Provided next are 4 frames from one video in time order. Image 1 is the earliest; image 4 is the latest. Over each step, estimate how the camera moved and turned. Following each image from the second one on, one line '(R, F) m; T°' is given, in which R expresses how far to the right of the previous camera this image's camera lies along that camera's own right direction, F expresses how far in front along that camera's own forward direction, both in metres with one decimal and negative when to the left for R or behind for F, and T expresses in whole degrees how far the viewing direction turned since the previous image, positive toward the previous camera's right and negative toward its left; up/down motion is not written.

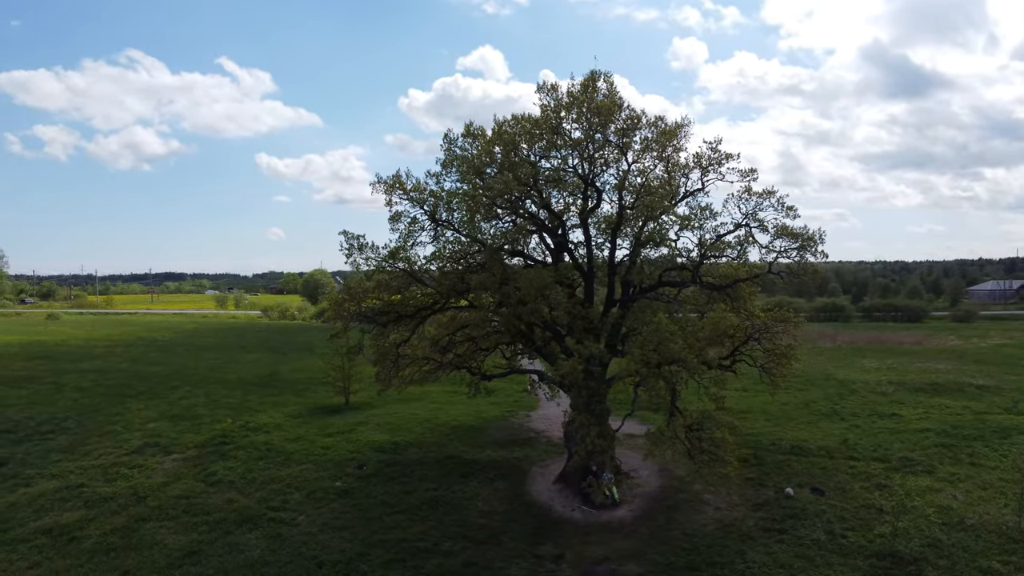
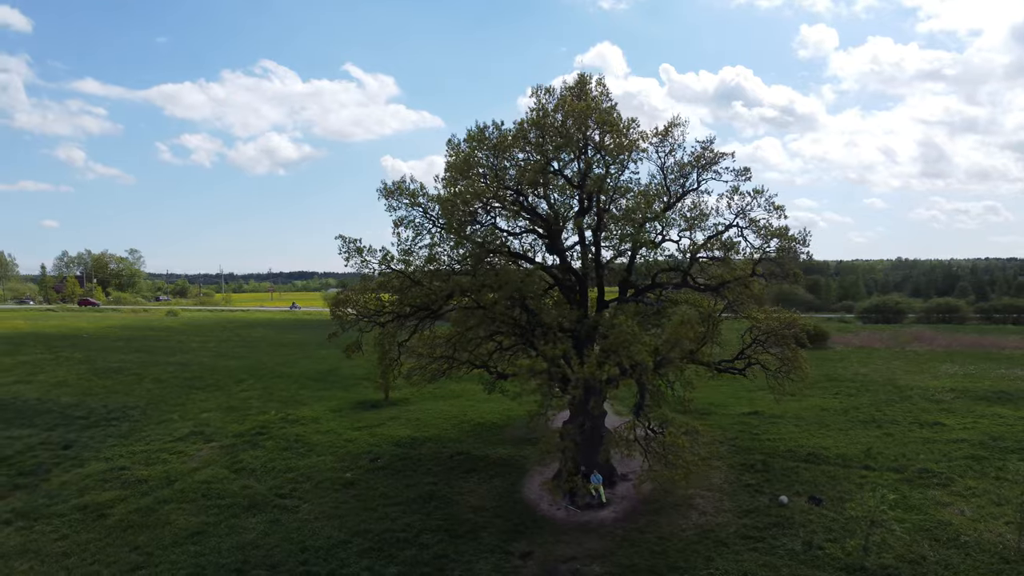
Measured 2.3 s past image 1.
(+2.8, -0.1) m; -8°
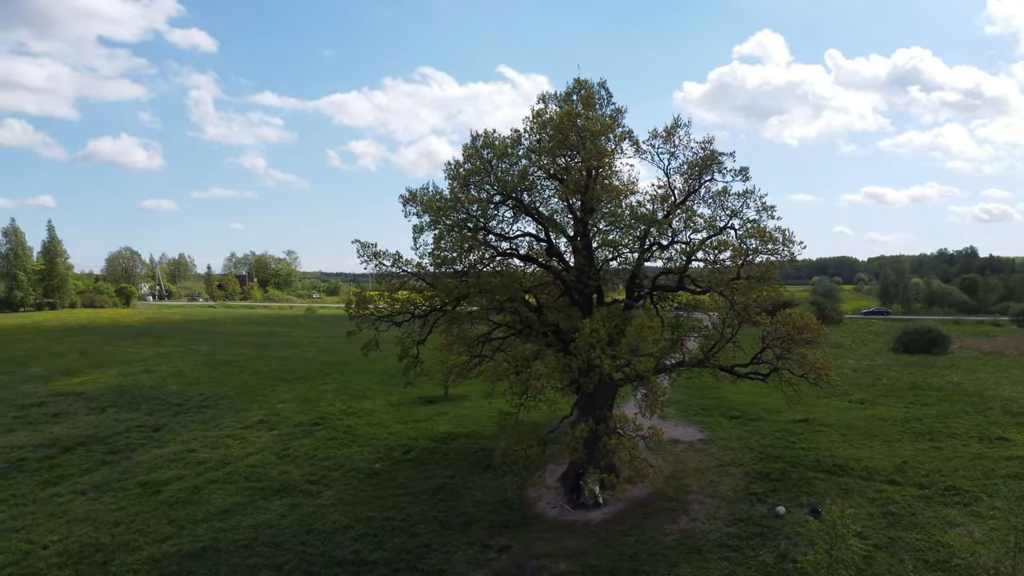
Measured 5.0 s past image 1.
(+3.4, -0.2) m; -11°
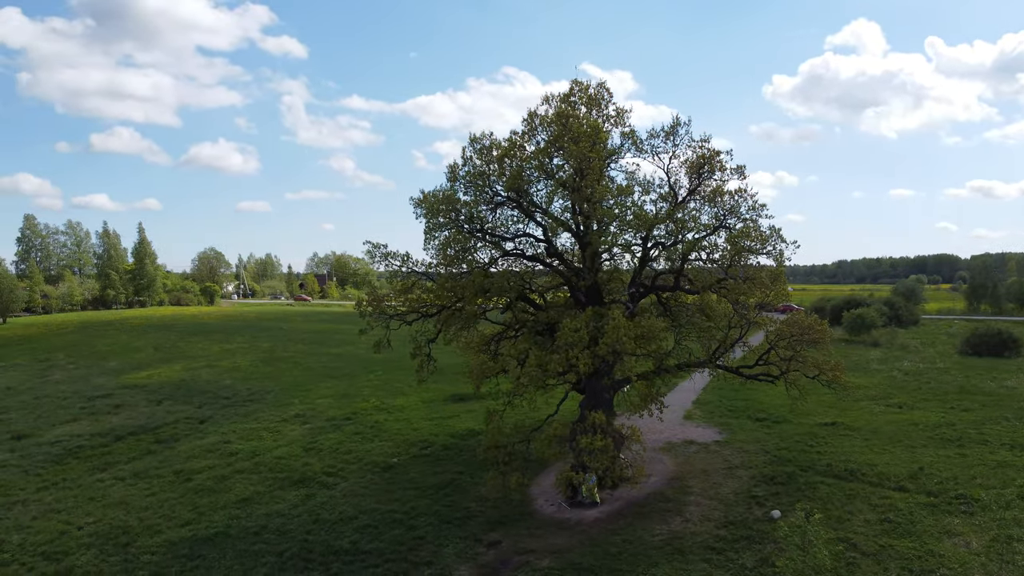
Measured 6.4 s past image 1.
(+1.9, -0.2) m; -6°
